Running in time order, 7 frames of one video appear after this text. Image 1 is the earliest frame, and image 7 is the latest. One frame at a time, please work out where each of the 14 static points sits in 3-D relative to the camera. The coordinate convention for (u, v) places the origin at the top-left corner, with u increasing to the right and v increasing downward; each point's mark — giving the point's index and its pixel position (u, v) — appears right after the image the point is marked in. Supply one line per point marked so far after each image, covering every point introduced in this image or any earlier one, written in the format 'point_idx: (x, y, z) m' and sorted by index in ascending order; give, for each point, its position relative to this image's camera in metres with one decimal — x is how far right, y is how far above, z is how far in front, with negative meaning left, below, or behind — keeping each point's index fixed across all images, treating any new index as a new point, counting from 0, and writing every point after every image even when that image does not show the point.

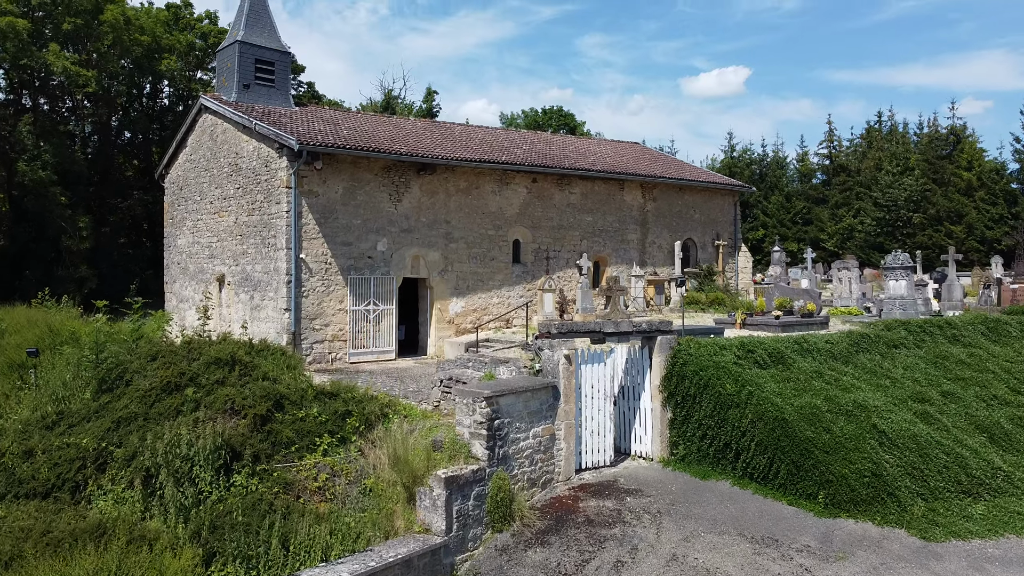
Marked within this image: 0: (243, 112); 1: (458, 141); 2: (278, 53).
0: (-5.2, +3.4, +15.5) m
1: (-1.1, +3.1, +17.4) m
2: (-5.0, +5.0, +17.2) m
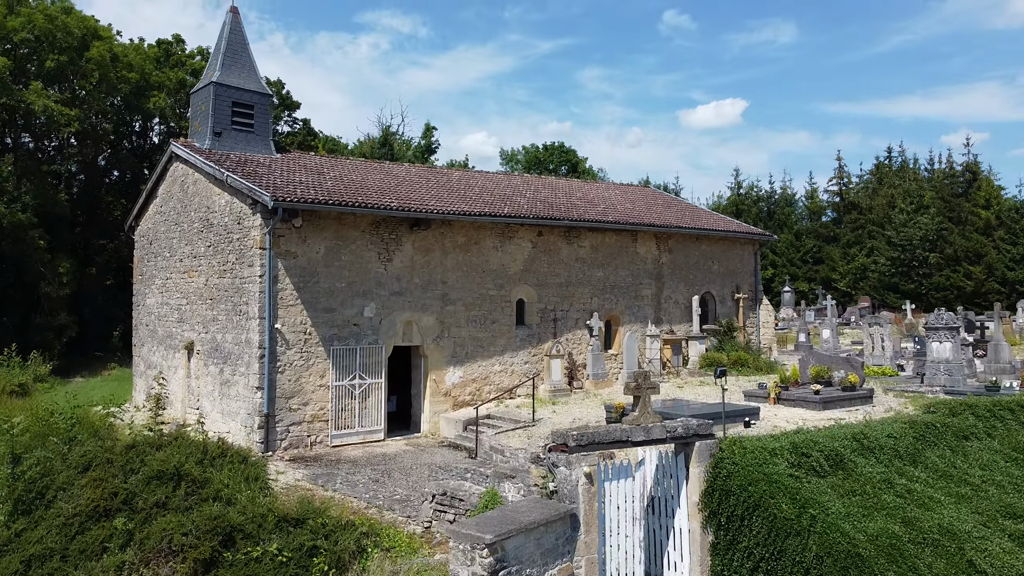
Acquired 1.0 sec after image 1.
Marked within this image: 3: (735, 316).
0: (-5.1, +2.2, +13.9) m
1: (-1.1, +1.9, +15.8) m
2: (-5.0, +3.7, +15.7) m
3: (+5.5, -0.7, +20.0) m
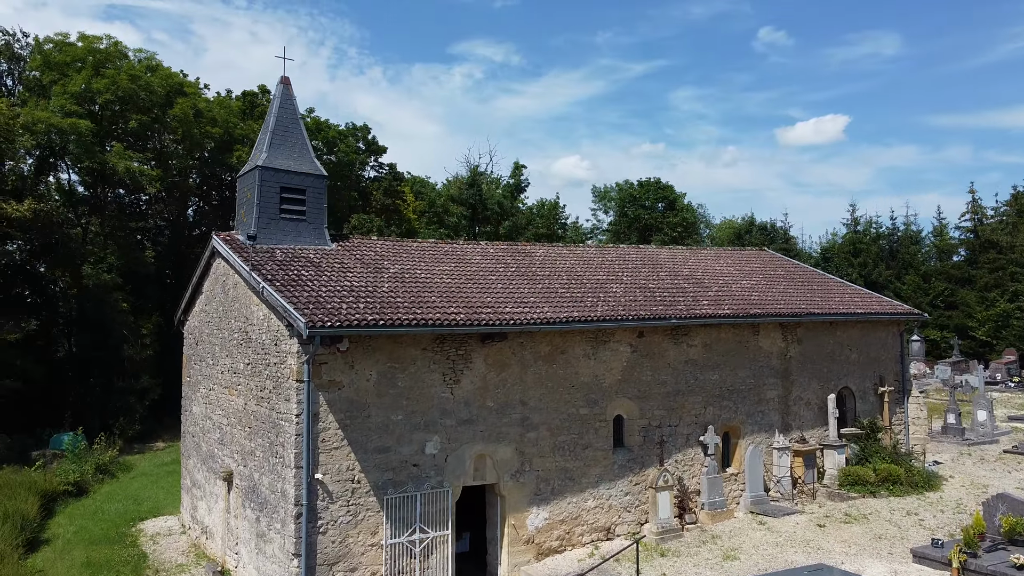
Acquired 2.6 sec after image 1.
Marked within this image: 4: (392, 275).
0: (-3.8, +0.4, +11.8) m
1: (+0.5, 0.0, +13.2) m
2: (-3.4, +1.9, +13.7) m
3: (+7.5, -2.6, +16.5) m
4: (-1.9, +0.2, +12.4) m
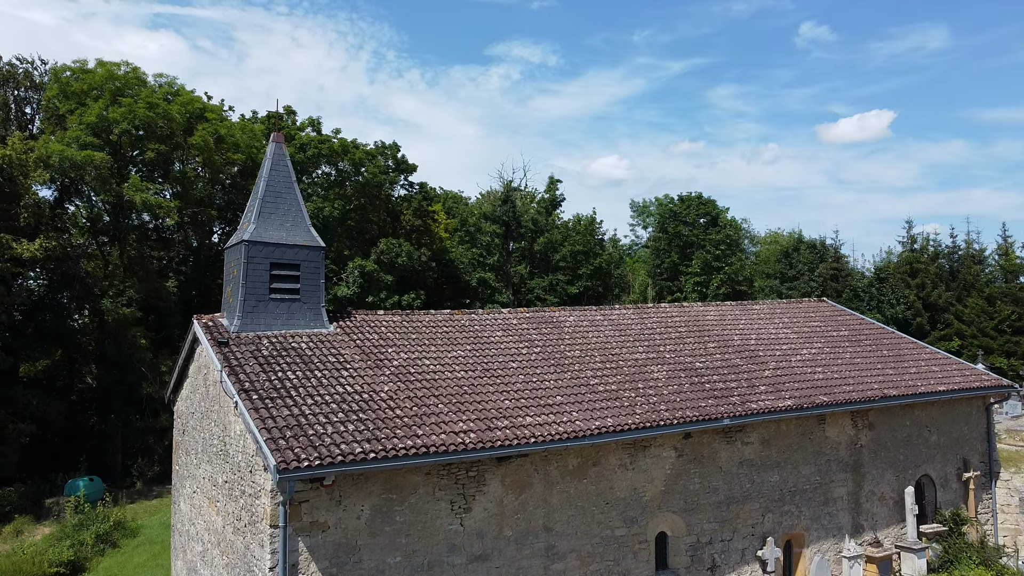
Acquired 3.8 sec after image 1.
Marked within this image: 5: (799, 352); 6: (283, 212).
0: (-3.5, -0.9, +10.2) m
1: (+0.8, -1.3, +11.3) m
2: (-3.1, +0.6, +12.0) m
3: (+8.0, -3.8, +14.3) m
4: (-1.6, -1.1, +10.7) m
5: (+5.1, -1.1, +14.2) m
6: (-3.4, +1.1, +12.0) m
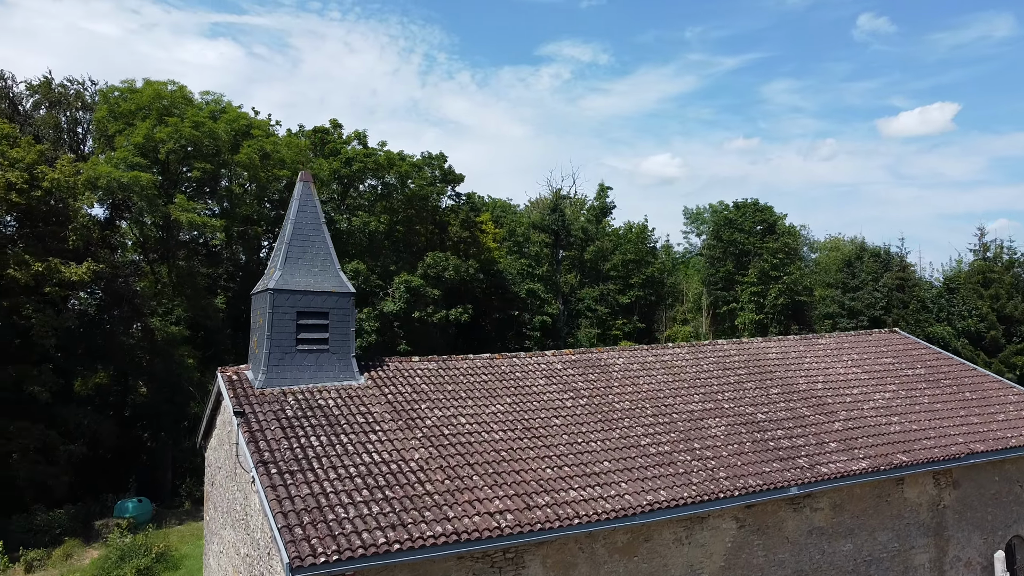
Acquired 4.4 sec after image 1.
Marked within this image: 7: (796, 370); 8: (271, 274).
0: (-3.0, -1.6, +9.5) m
1: (+1.3, -1.9, +10.4) m
2: (-2.5, -0.1, +11.2) m
3: (+8.8, -4.4, +12.9) m
4: (-1.0, -1.8, +9.9) m
5: (+5.8, -1.8, +13.0) m
6: (-2.8, +0.4, +11.3) m
7: (+4.9, -1.4, +13.8) m
8: (-3.3, +0.2, +11.1) m
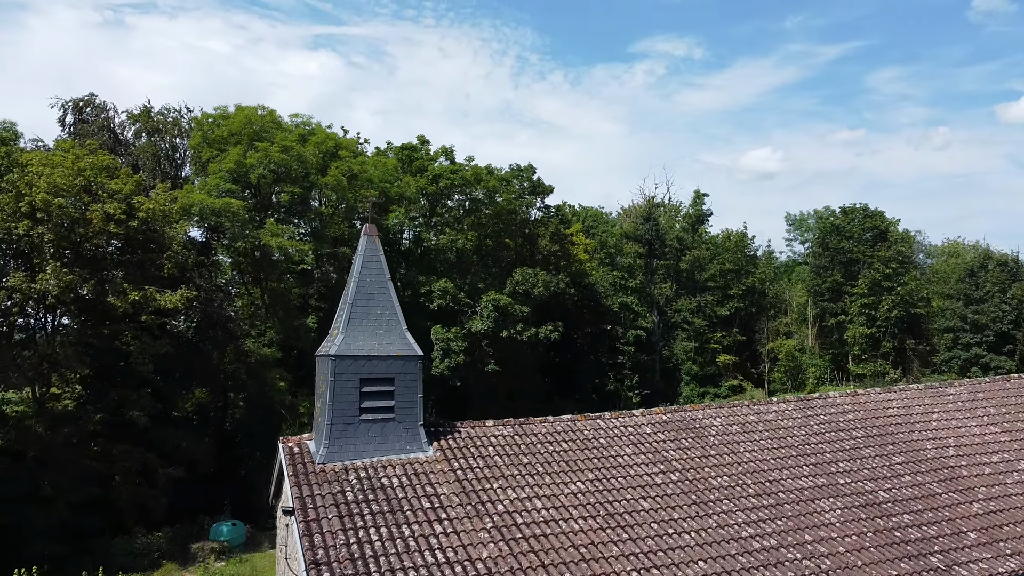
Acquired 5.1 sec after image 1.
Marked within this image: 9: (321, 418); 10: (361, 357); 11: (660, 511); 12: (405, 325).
0: (-2.1, -2.5, +8.7) m
1: (+2.3, -2.7, +9.1) m
2: (-1.4, -0.9, +10.4) m
3: (+10.0, -5.2, +10.7) m
4: (-0.2, -2.6, +8.9) m
5: (+7.0, -2.5, +11.2) m
6: (-1.8, -0.4, +10.5) m
7: (+6.2, -2.2, +12.1) m
8: (-2.3, -0.6, +10.4) m
9: (-2.4, -1.6, +10.0) m
10: (-1.9, -0.9, +10.2) m
11: (+1.7, -2.5, +9.4) m
12: (-1.4, -0.5, +10.8) m
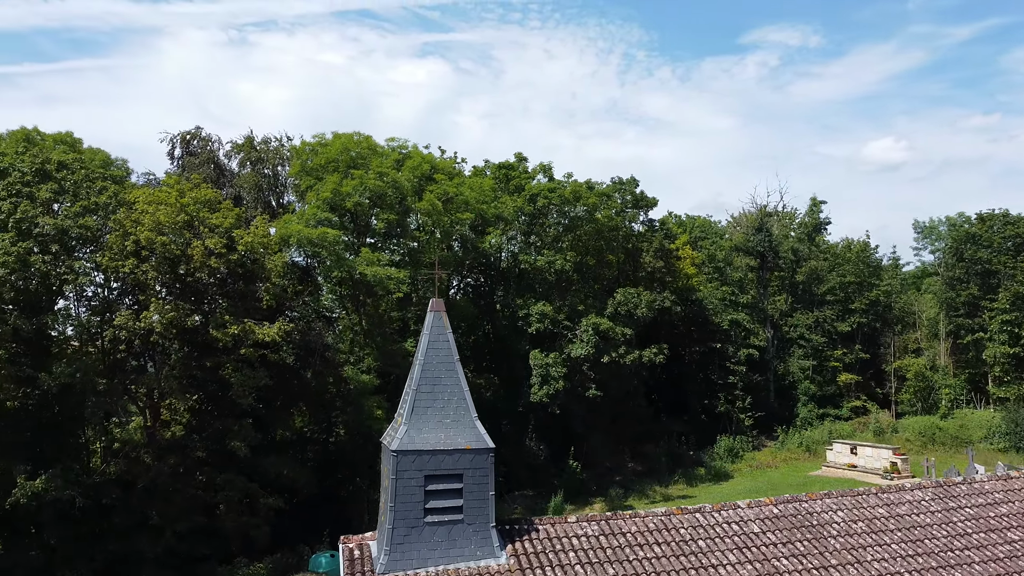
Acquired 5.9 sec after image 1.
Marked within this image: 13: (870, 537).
0: (-1.4, -3.5, +7.8) m
1: (+3.0, -3.7, +7.6) m
2: (-0.5, -1.9, +9.4) m
3: (+10.9, -6.0, +8.2) m
4: (+0.6, -3.6, +7.7) m
5: (+8.0, -3.4, +9.0) m
6: (-0.8, -1.4, +9.5) m
7: (+7.3, -3.1, +10.0) m
8: (-1.4, -1.6, +9.5) m
9: (-1.5, -2.6, +9.1) m
10: (-1.0, -1.9, +9.2) m
11: (+2.5, -3.5, +8.0) m
12: (-0.4, -1.5, +9.7) m
13: (+4.3, -3.0, +9.8) m
